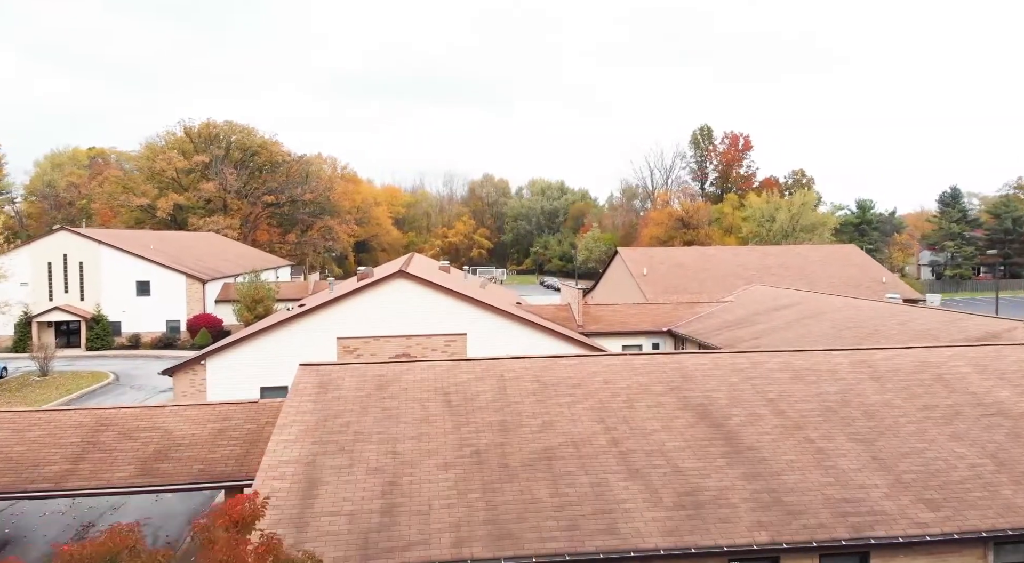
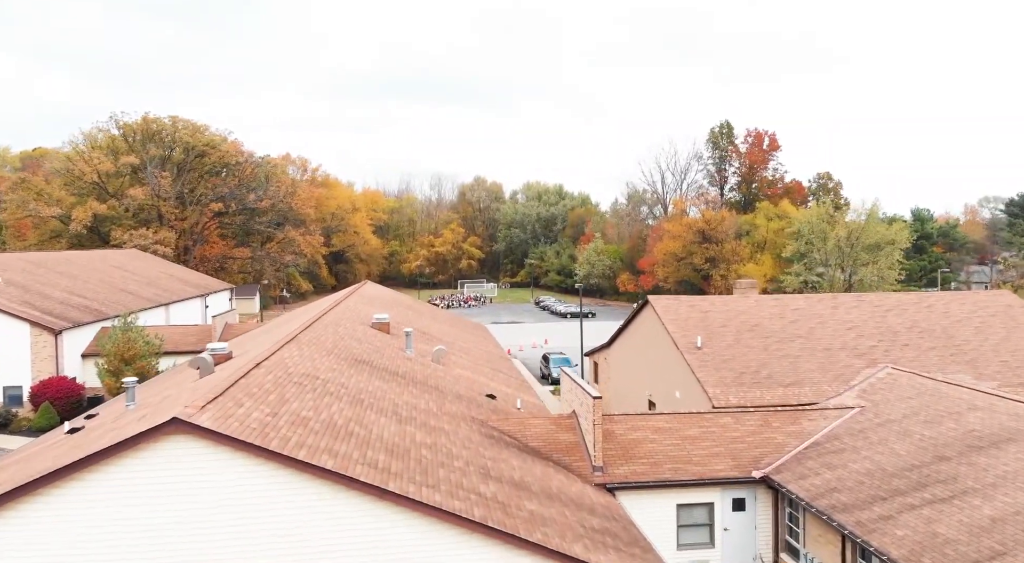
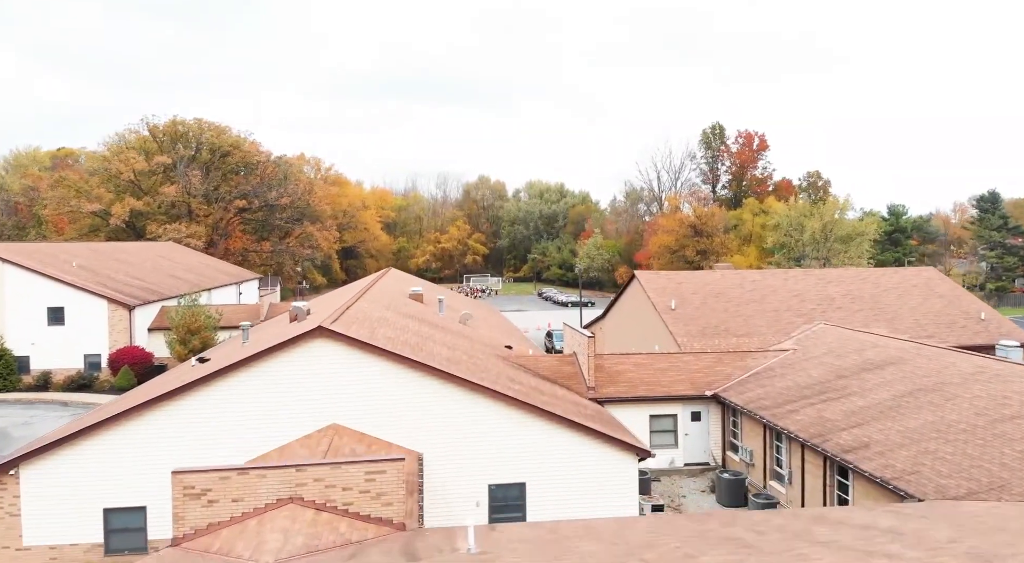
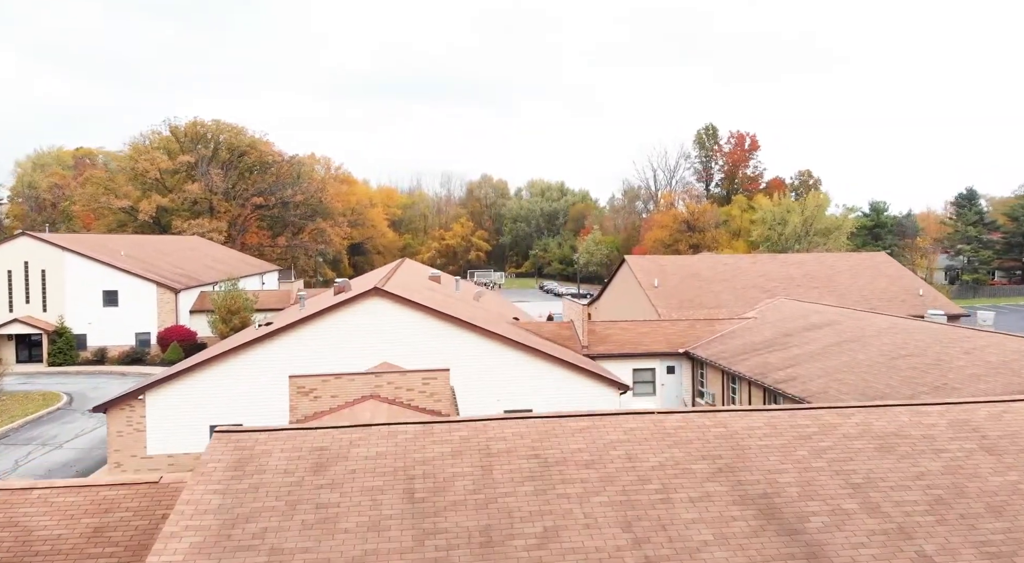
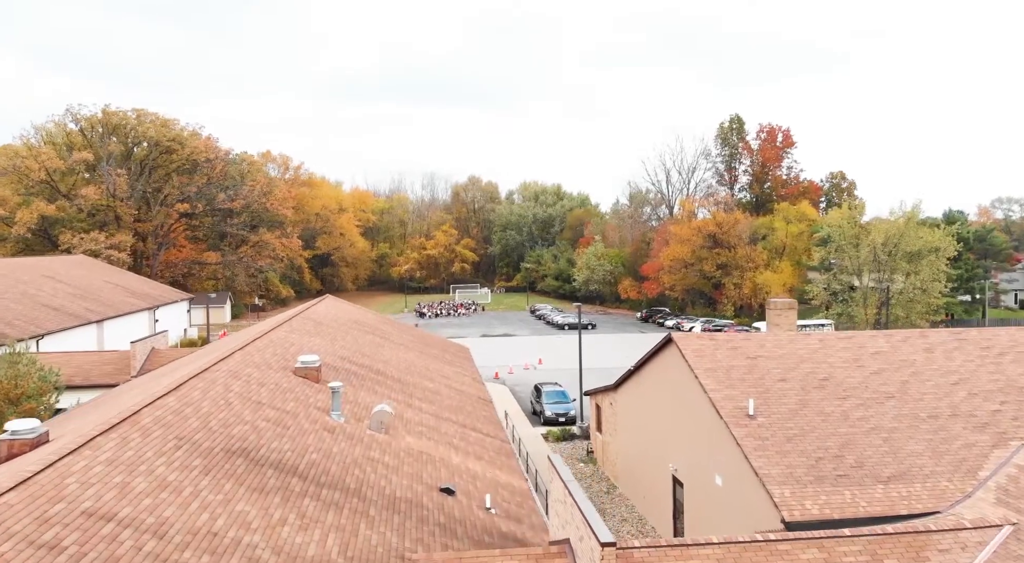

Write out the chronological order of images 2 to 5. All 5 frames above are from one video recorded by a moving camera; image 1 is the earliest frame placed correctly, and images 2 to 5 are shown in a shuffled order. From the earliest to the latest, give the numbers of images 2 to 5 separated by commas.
4, 3, 2, 5
